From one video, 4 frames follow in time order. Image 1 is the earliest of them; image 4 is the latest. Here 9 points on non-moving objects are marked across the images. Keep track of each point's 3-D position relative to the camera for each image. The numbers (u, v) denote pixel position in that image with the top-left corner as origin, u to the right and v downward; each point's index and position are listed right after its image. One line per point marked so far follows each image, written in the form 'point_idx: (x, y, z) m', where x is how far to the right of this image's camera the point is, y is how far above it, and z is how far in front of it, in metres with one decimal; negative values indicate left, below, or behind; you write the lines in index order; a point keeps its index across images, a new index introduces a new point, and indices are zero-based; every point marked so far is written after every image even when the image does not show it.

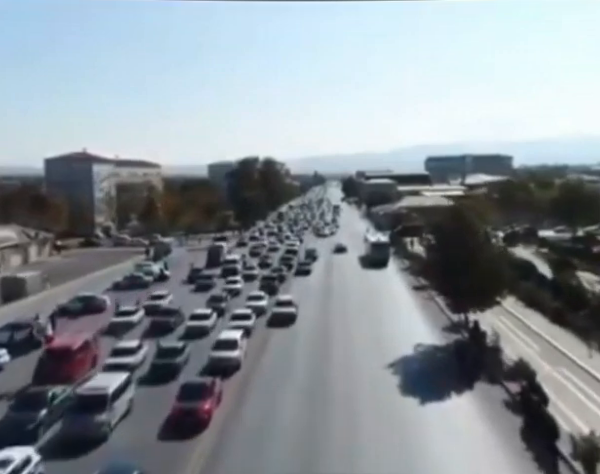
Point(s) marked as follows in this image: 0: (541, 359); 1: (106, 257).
0: (+2.5, -1.2, +6.4) m
1: (-5.6, -0.6, +18.3) m
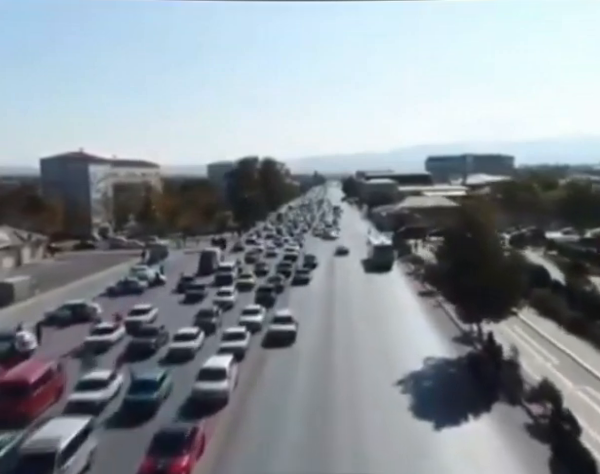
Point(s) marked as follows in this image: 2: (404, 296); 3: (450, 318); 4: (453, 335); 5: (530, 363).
0: (+2.5, -1.3, +5.9) m
1: (-5.6, -0.6, +17.8) m
2: (+1.8, -1.0, +11.1) m
3: (+2.2, -1.2, +8.9) m
4: (+1.9, -1.2, +7.9) m
5: (+2.3, -1.3, +6.2) m
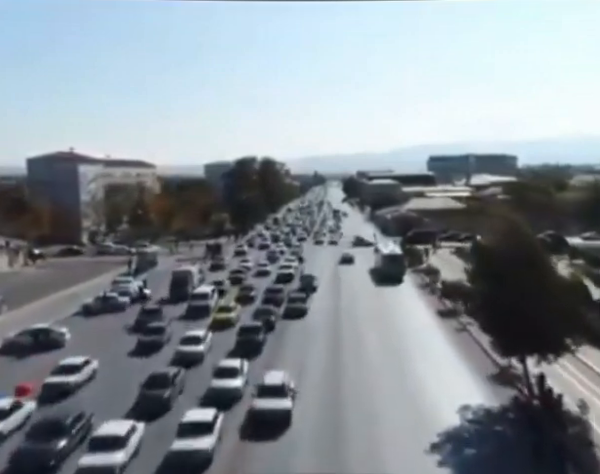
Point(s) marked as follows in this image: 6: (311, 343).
0: (+2.5, -1.5, +4.6) m
1: (-5.6, -0.8, +16.4) m
2: (+1.9, -1.2, +9.7) m
3: (+2.2, -1.3, +7.6) m
4: (+2.0, -1.4, +6.5) m
5: (+2.3, -1.4, +4.9) m
6: (+0.1, -1.4, +8.2) m
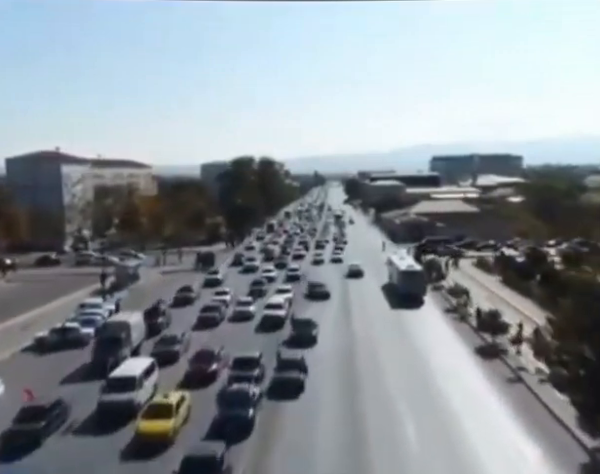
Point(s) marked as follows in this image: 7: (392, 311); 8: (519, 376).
0: (+2.6, -1.7, +2.7) m
1: (-5.5, -1.0, +14.5) m
2: (+1.9, -1.4, +7.8) m
3: (+2.2, -1.5, +5.7) m
4: (+2.0, -1.6, +4.6) m
5: (+2.4, -1.6, +3.0) m
6: (+0.2, -1.6, +6.3) m
7: (+1.5, -1.2, +10.3) m
8: (+2.3, -1.5, +6.9) m
